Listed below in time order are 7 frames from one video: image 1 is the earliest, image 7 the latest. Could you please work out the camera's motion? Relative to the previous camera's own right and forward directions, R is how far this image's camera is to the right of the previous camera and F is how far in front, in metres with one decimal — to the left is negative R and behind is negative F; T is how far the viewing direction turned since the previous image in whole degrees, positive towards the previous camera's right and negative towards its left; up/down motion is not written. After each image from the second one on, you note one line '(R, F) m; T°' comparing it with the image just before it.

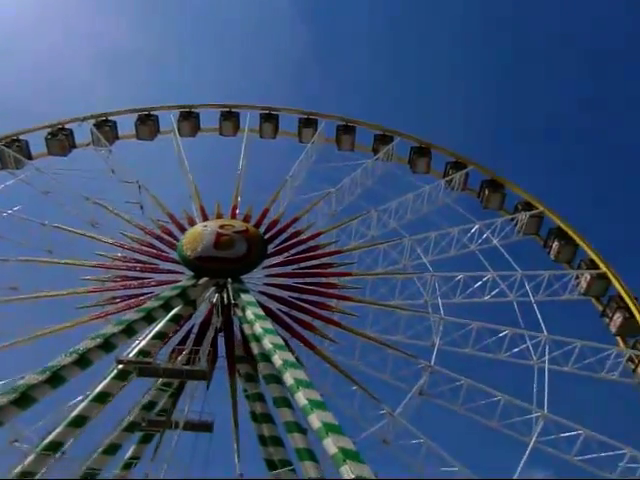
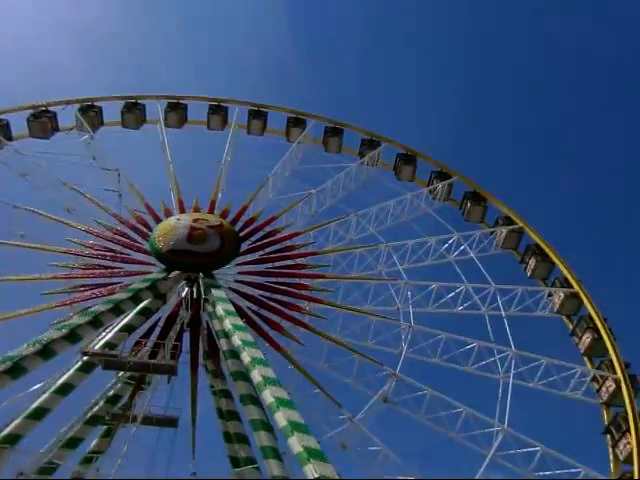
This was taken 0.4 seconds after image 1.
(+0.7, +0.1) m; 0°
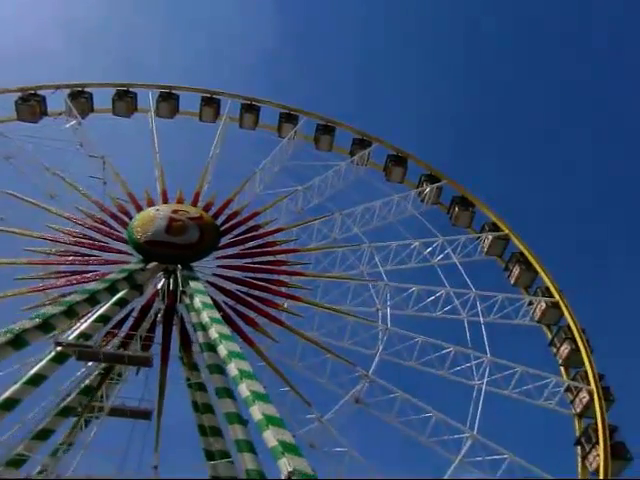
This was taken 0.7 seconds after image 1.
(+0.7, +0.1) m; 0°
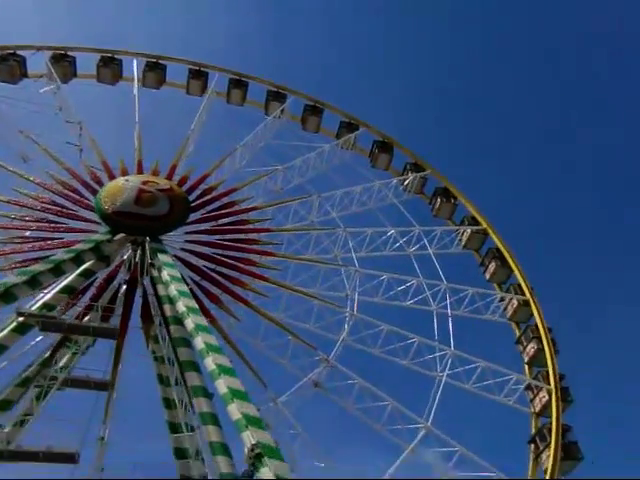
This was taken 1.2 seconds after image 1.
(+0.9, +0.2) m; 0°
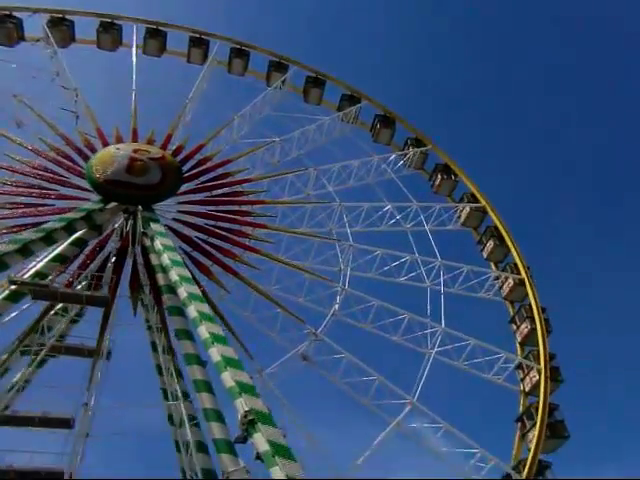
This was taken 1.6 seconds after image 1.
(+0.5, +0.2) m; -1°
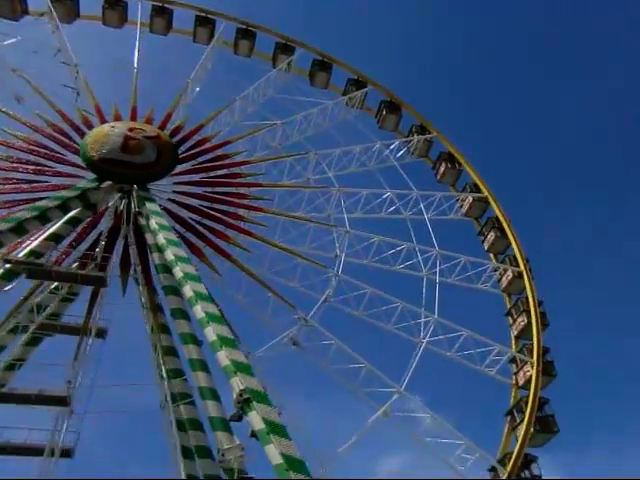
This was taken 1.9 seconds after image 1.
(+0.6, +0.2) m; -1°
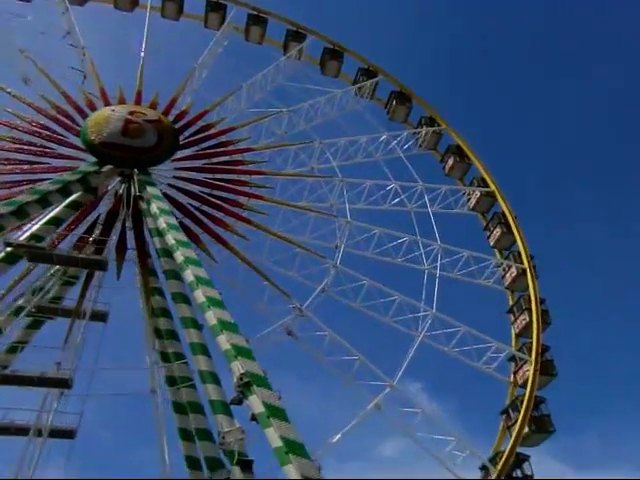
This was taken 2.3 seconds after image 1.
(+0.5, +0.1) m; -1°
